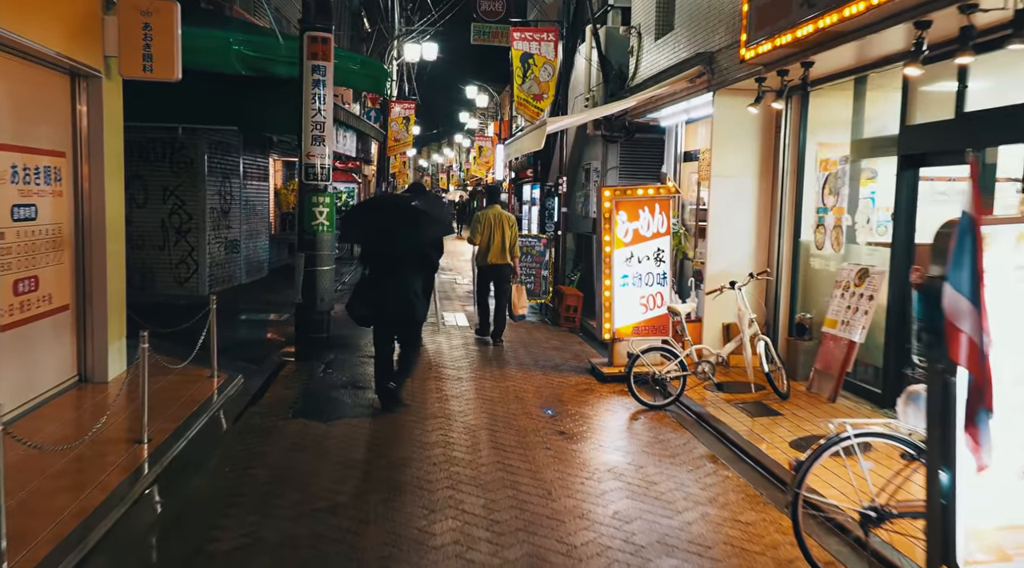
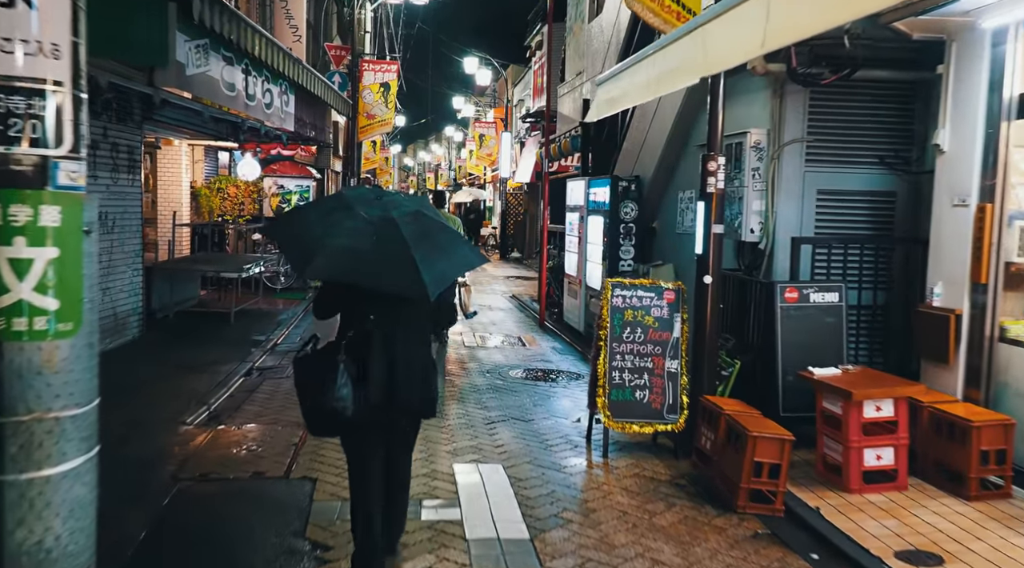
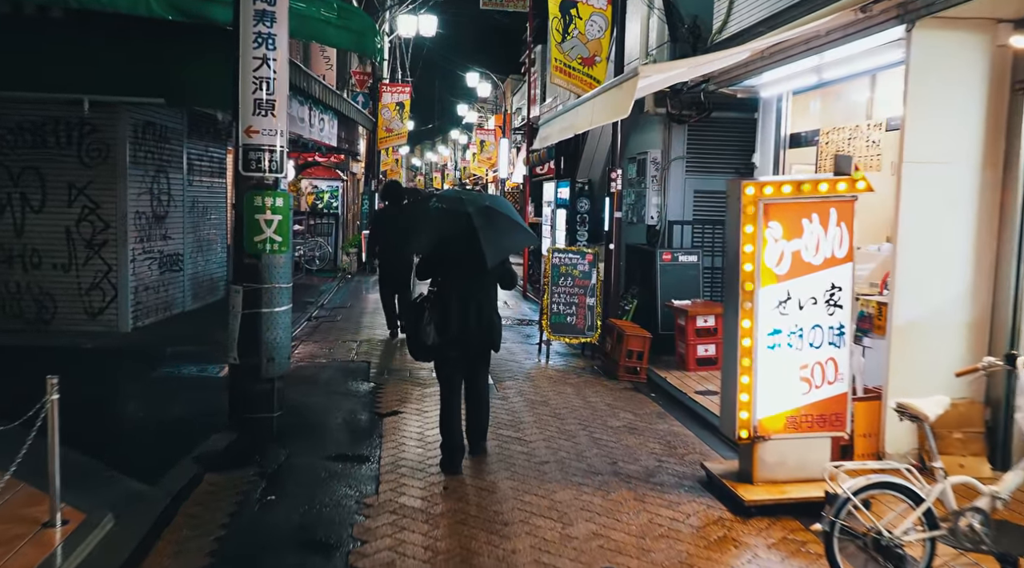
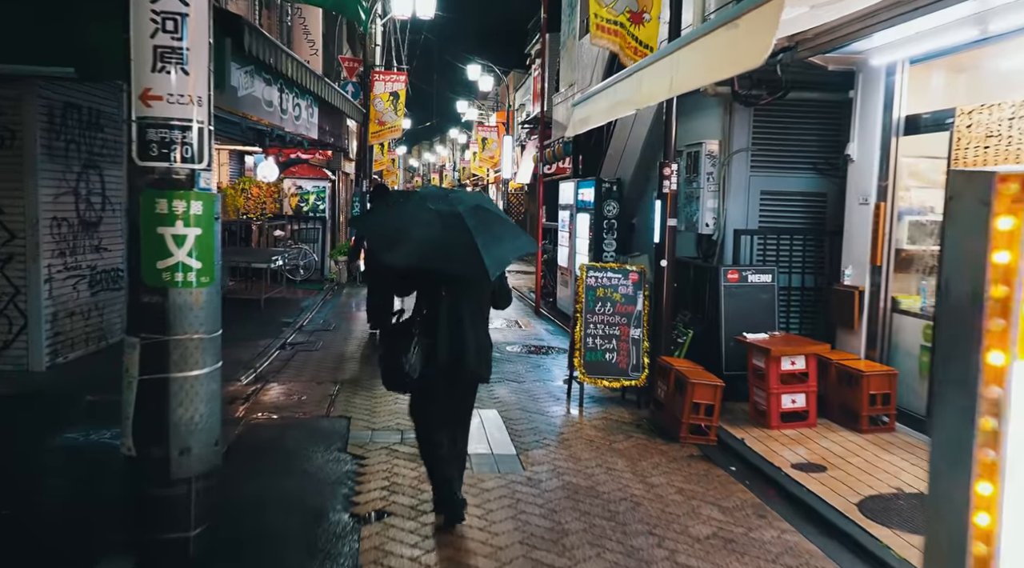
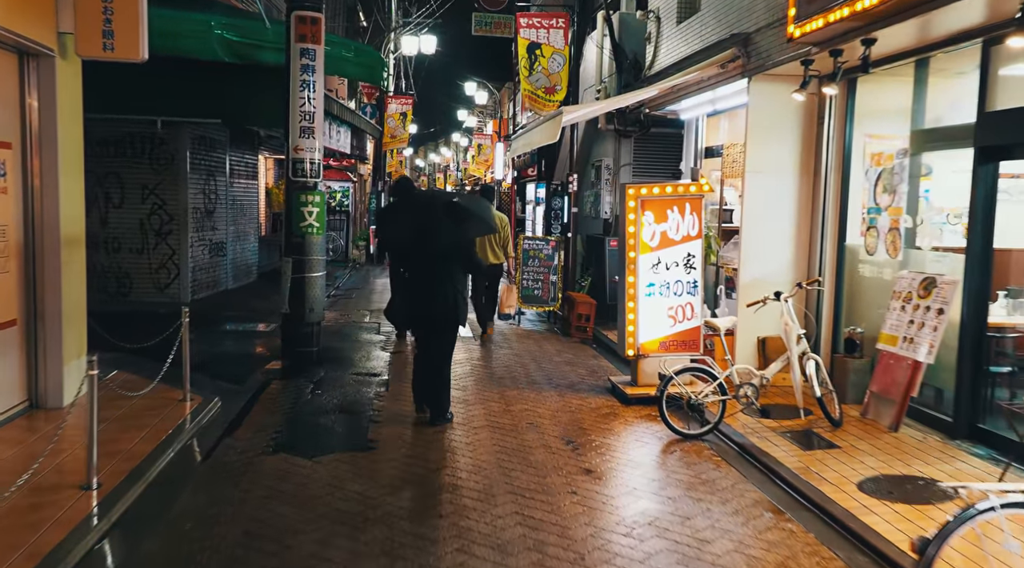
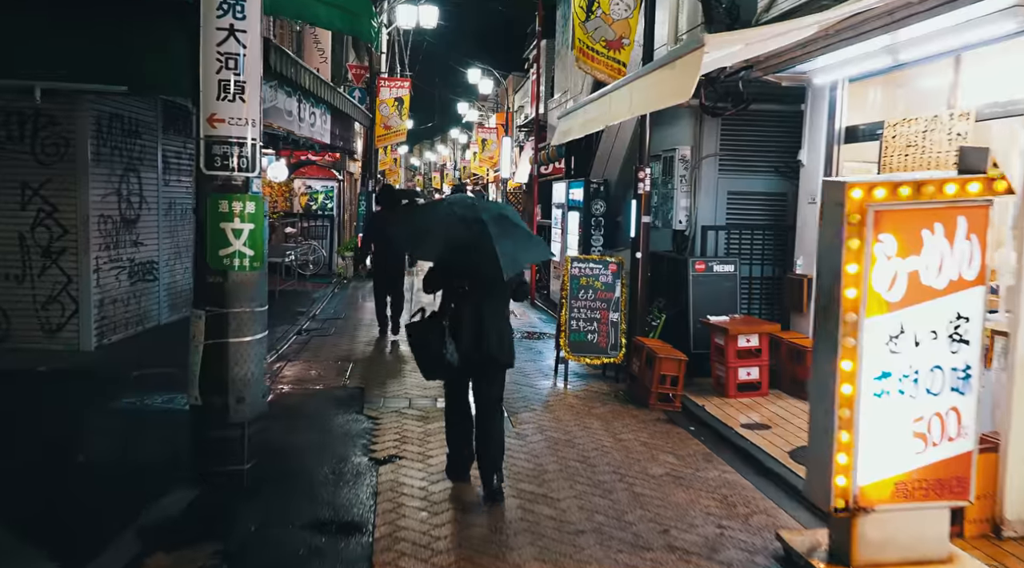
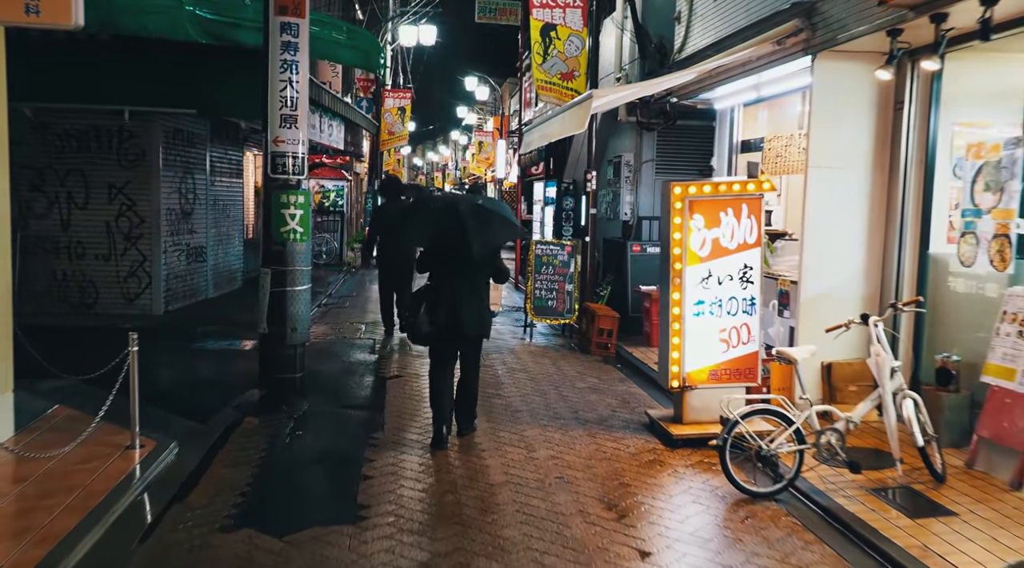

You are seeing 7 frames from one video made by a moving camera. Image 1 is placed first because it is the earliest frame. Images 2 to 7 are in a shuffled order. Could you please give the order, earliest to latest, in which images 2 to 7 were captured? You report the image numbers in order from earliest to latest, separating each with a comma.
5, 7, 3, 6, 4, 2
